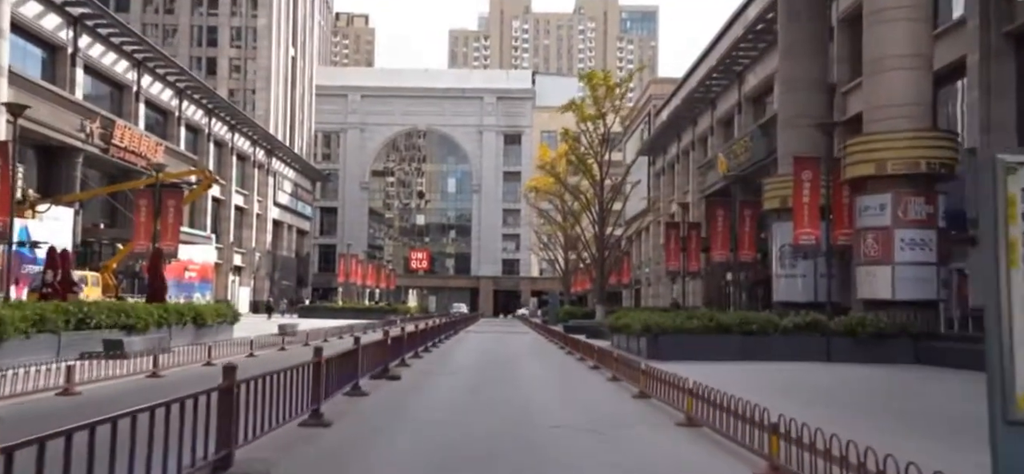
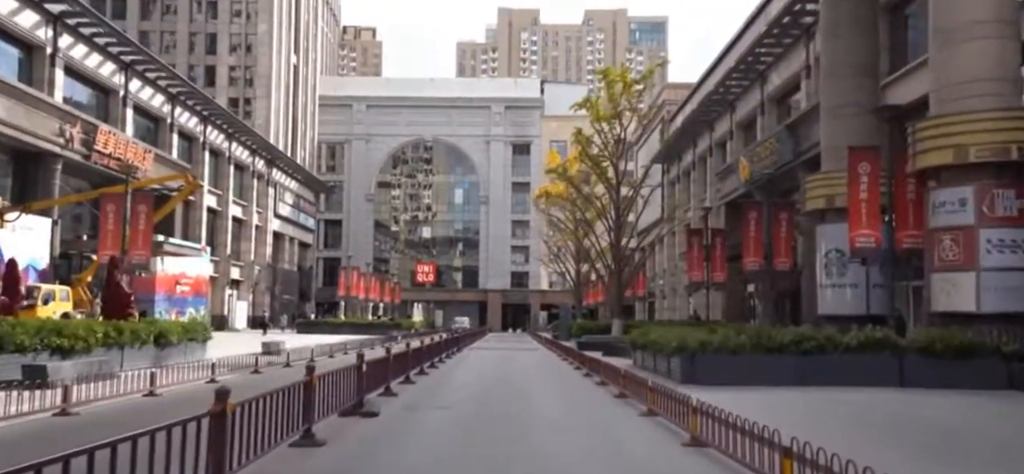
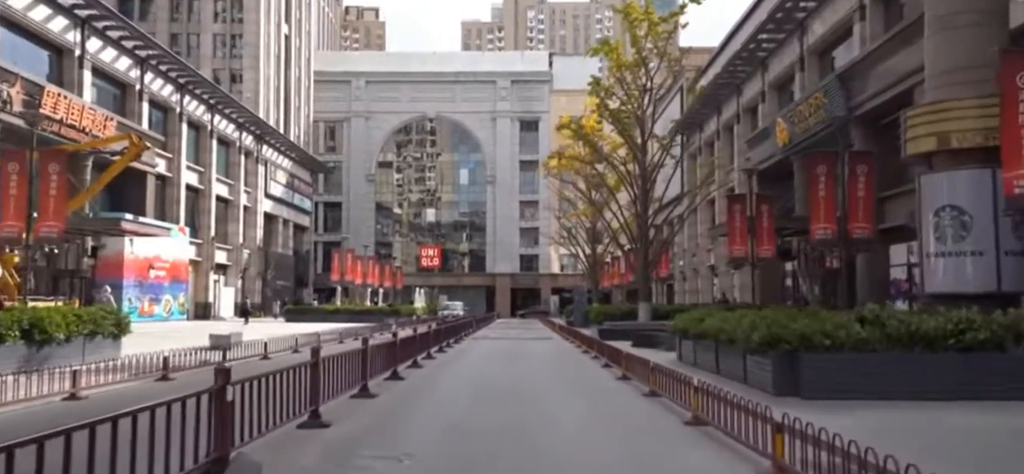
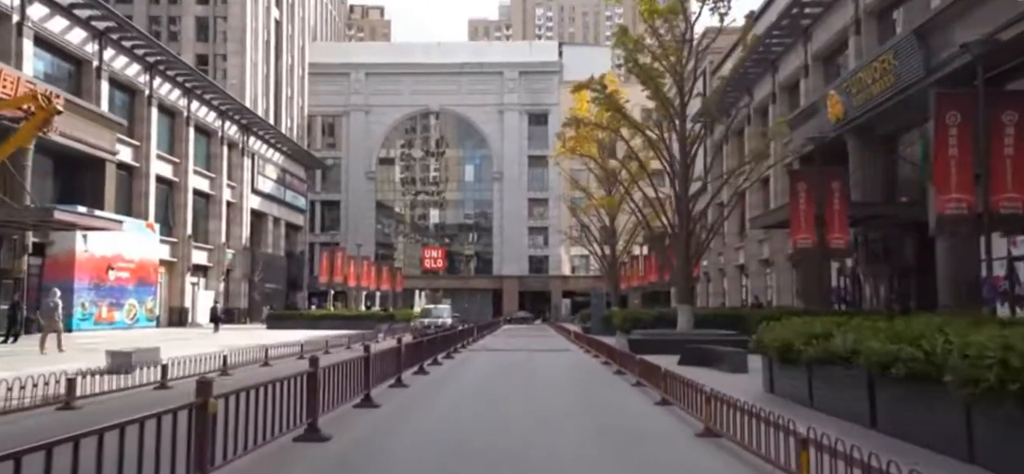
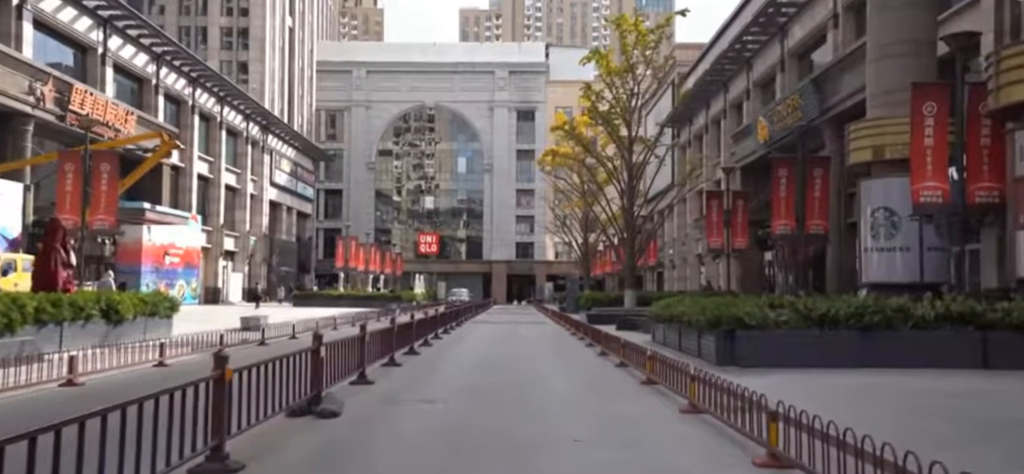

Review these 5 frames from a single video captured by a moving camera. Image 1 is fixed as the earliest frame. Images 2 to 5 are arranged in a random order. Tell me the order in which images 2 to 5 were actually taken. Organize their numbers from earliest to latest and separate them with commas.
2, 5, 3, 4
